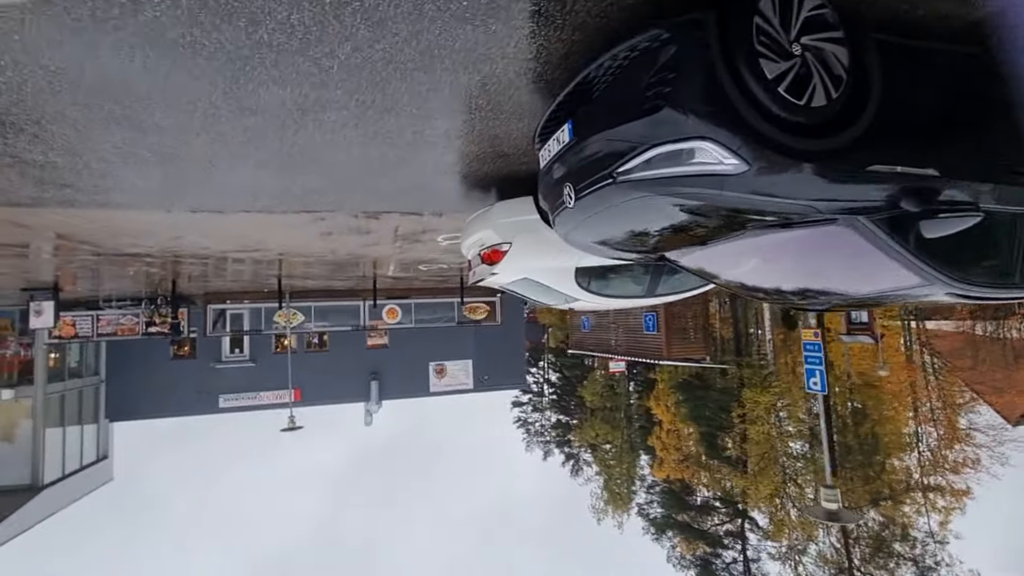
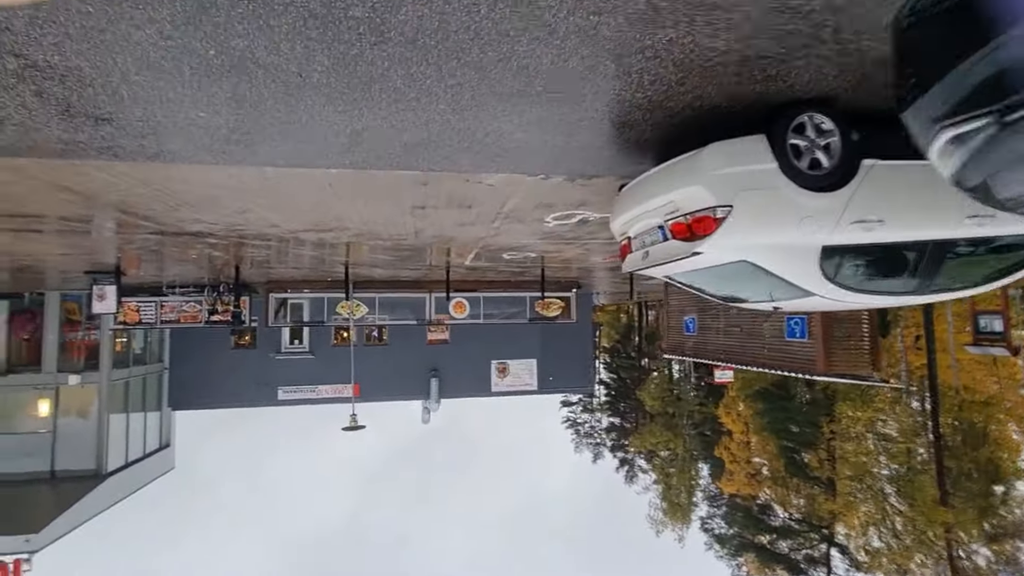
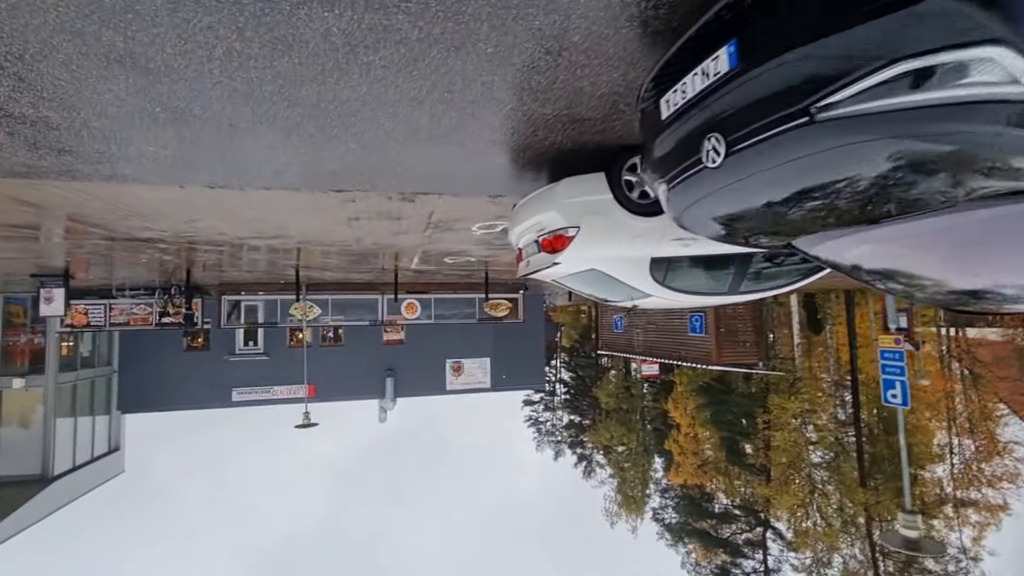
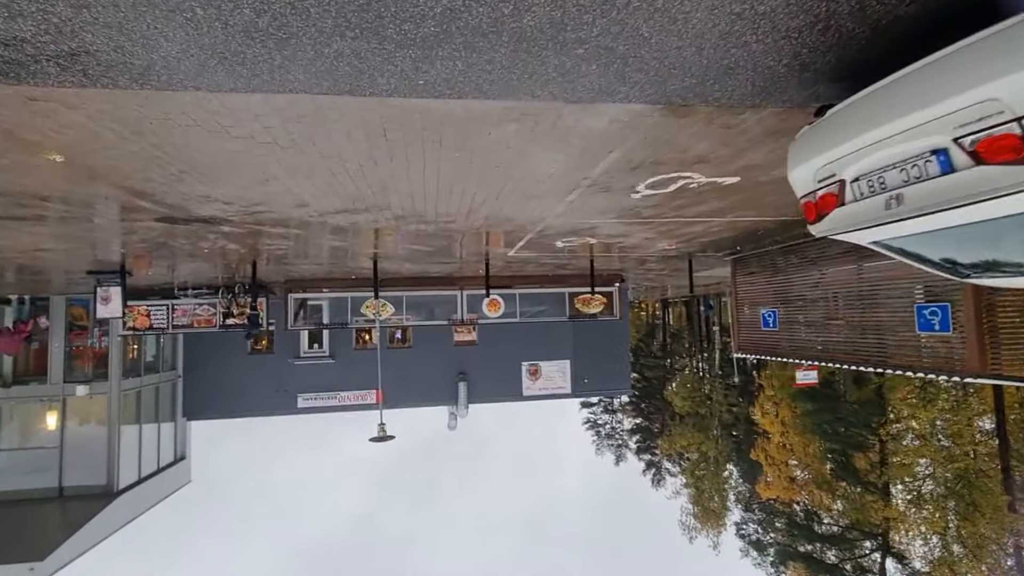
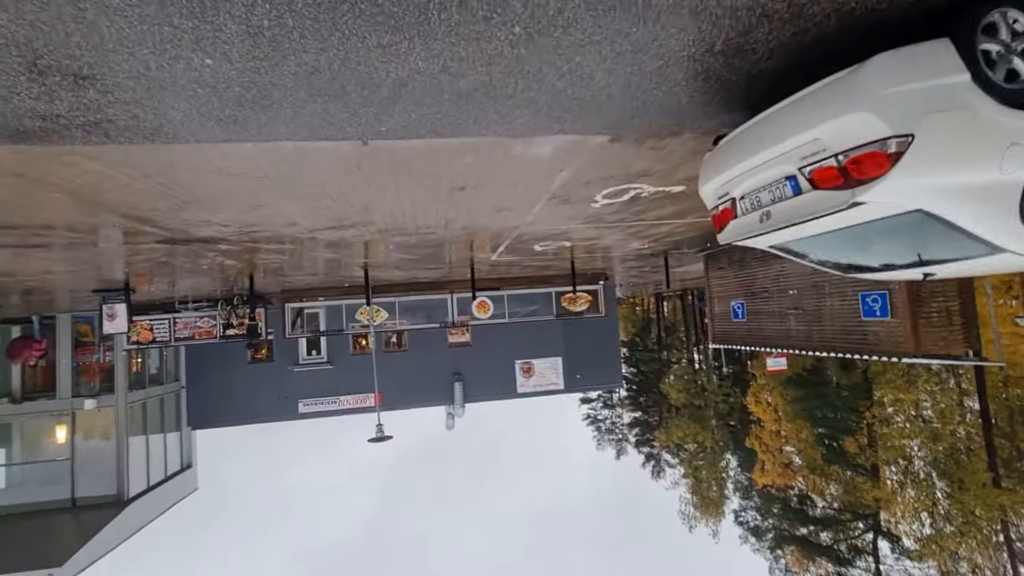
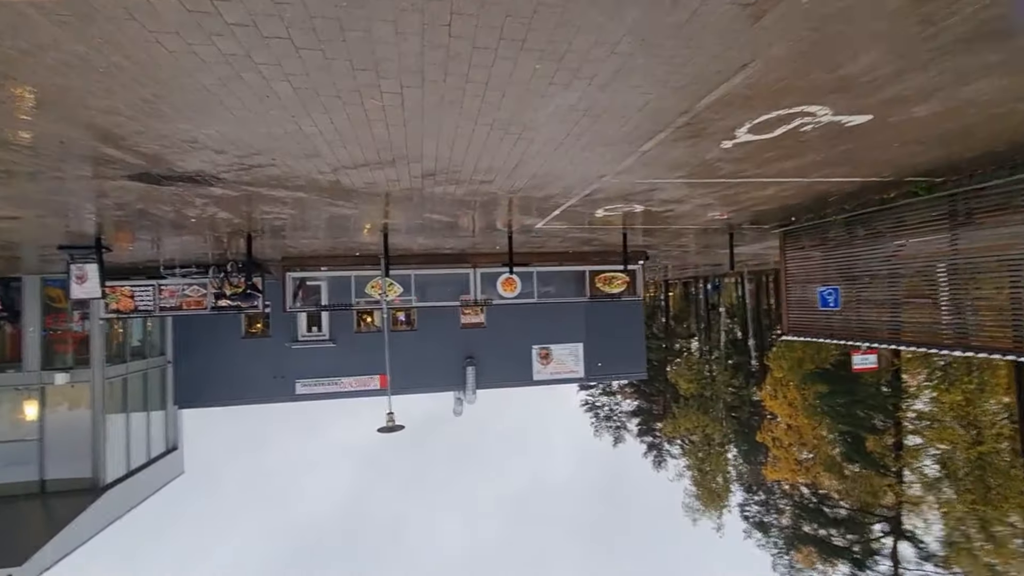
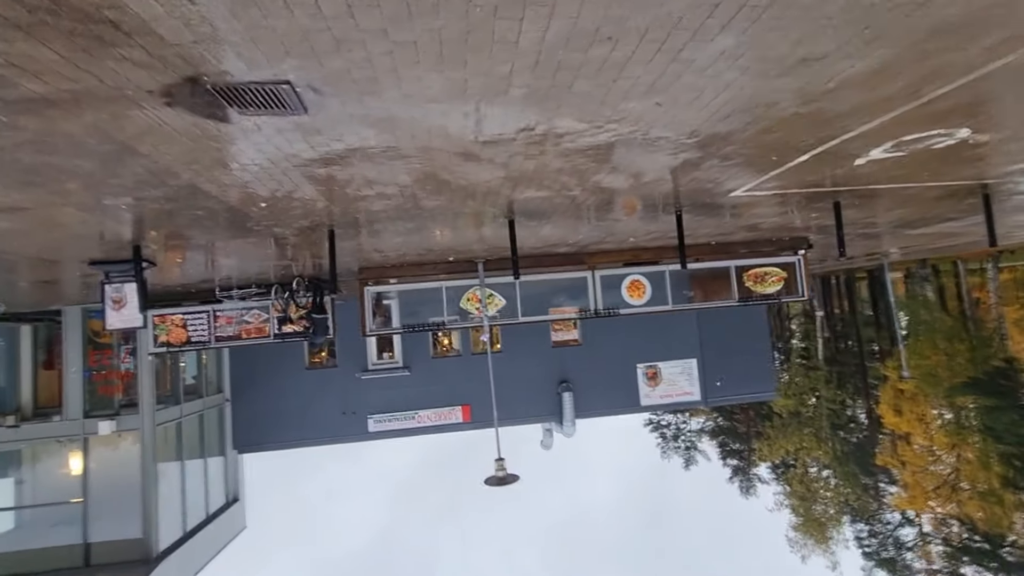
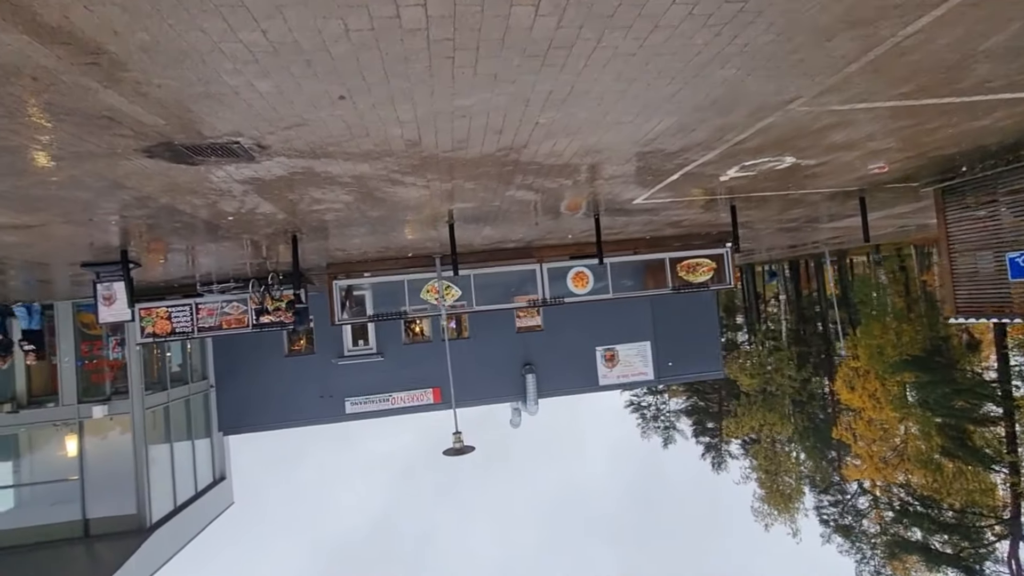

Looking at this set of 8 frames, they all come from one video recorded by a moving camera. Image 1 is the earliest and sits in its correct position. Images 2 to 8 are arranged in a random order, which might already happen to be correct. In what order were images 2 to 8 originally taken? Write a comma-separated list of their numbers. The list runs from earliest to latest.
3, 2, 5, 4, 6, 8, 7
